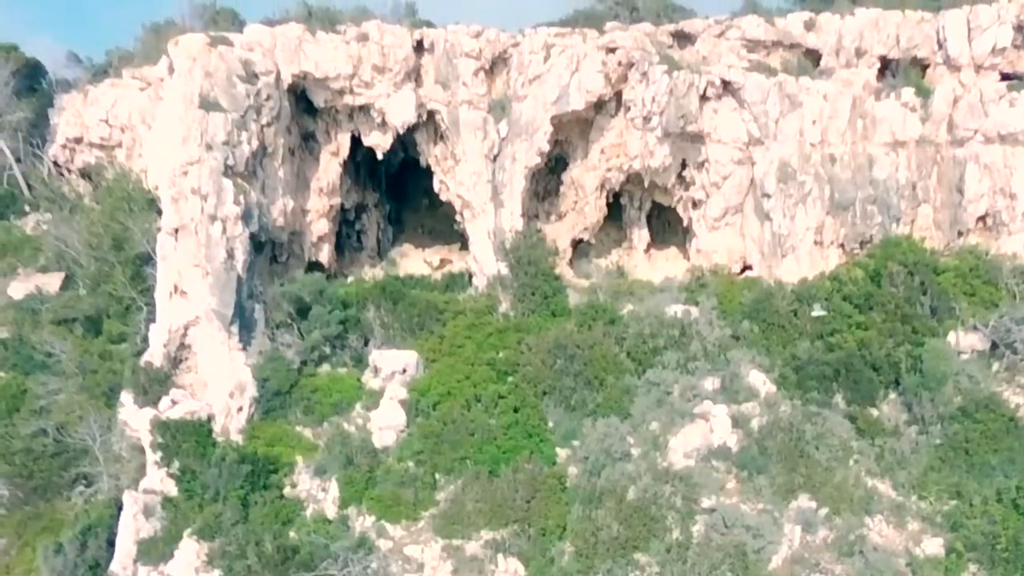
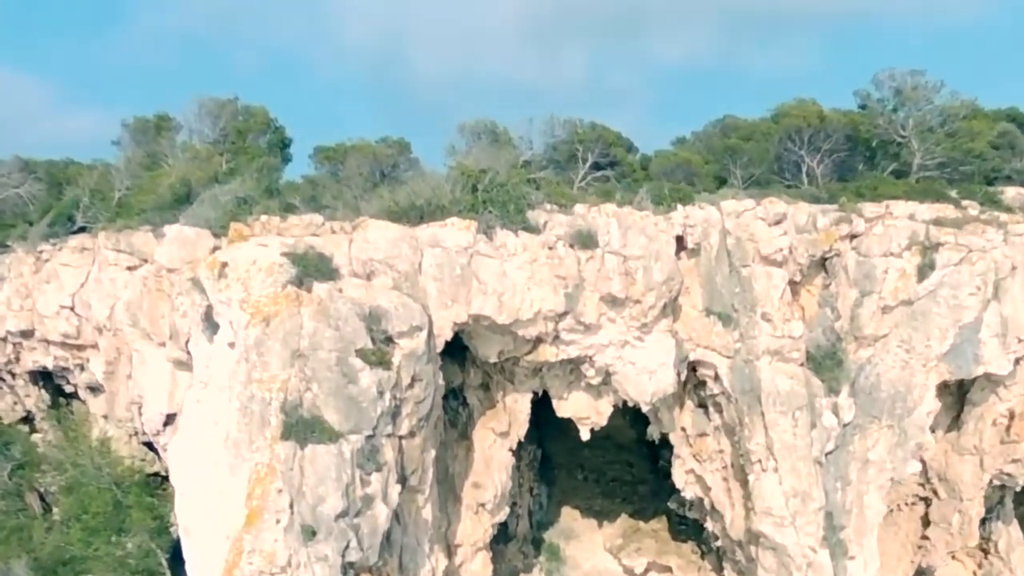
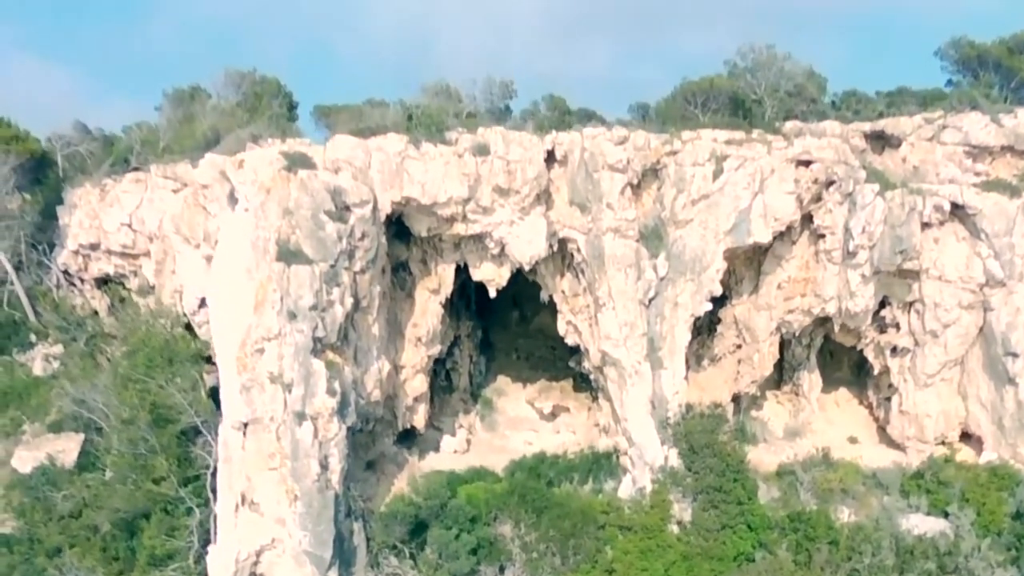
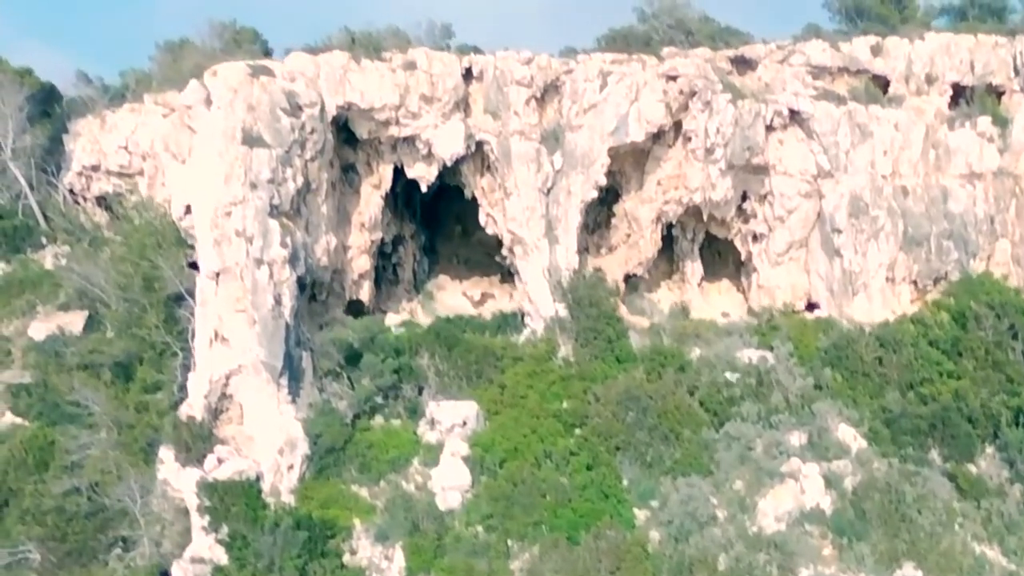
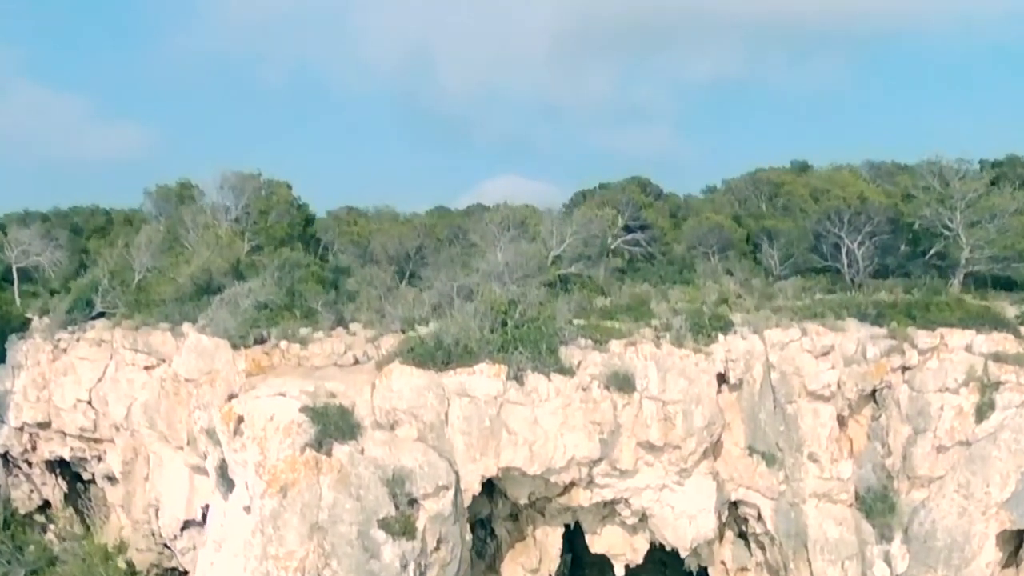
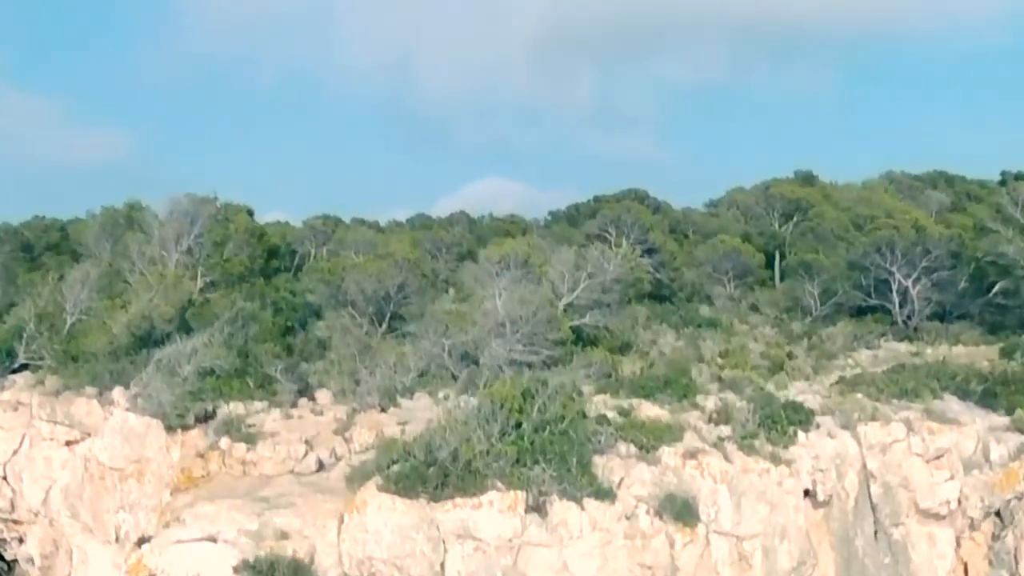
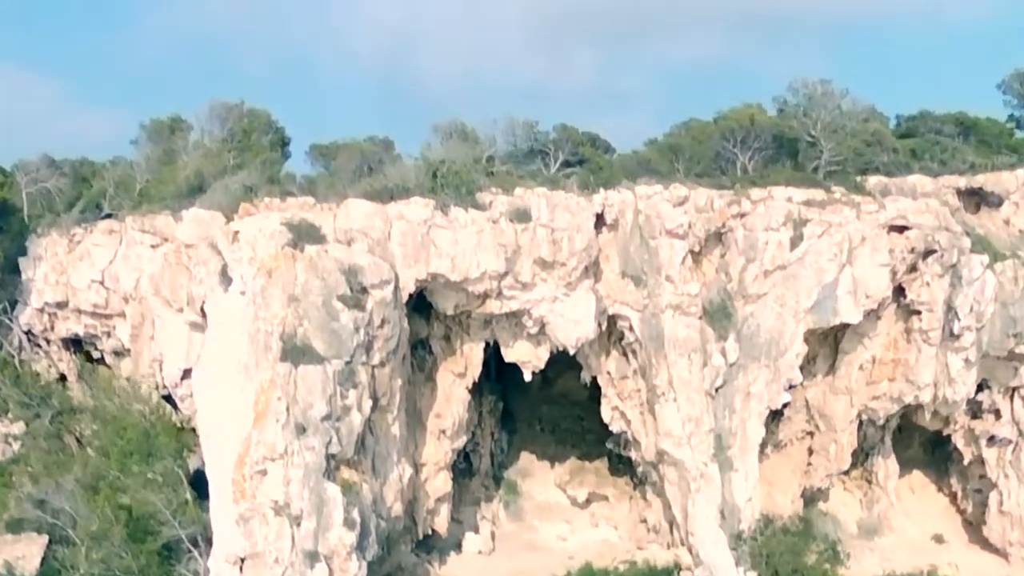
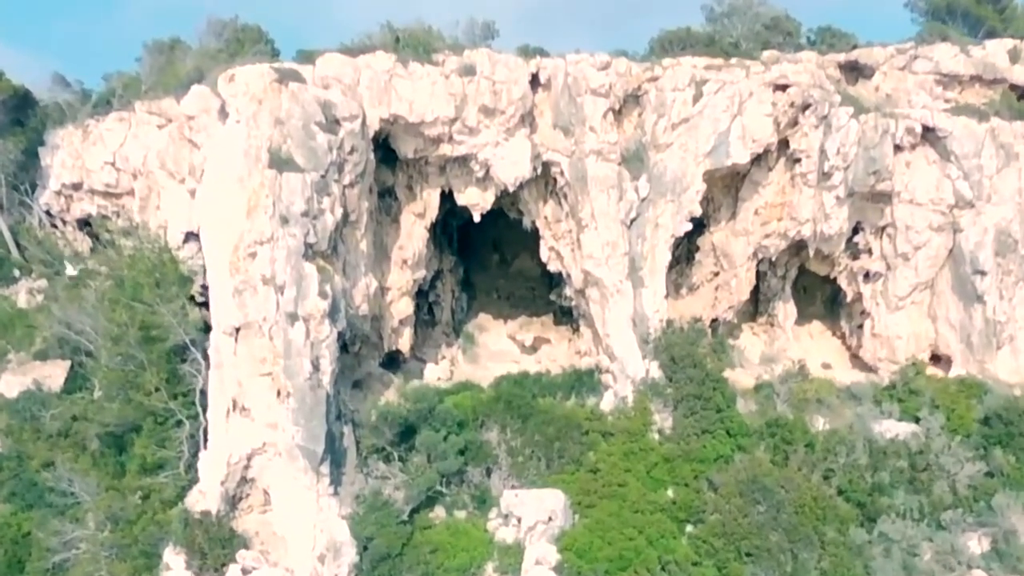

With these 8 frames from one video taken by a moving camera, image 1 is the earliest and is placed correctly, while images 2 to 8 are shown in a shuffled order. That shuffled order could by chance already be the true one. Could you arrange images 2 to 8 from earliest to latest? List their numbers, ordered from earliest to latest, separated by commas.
4, 8, 3, 7, 2, 5, 6
